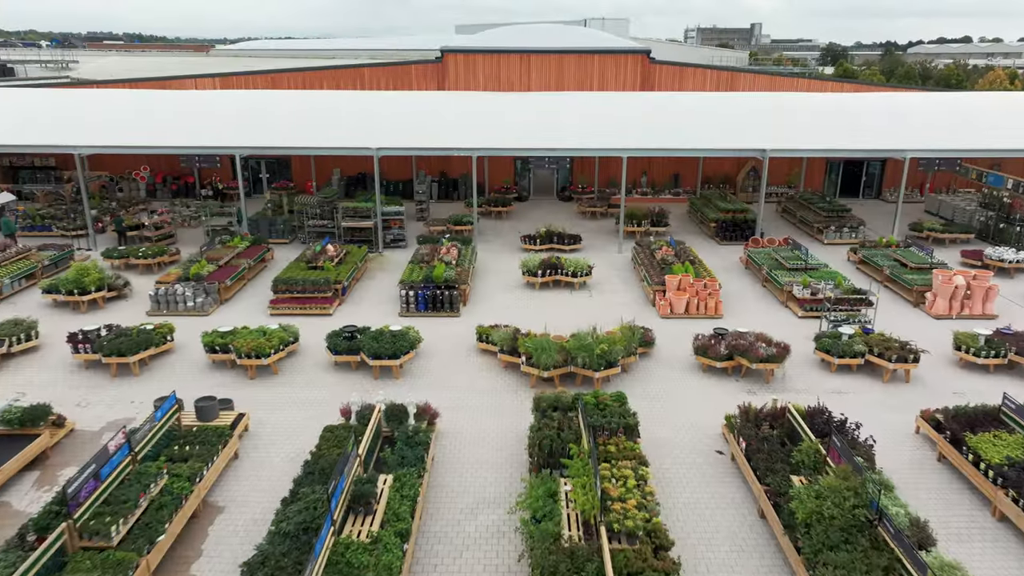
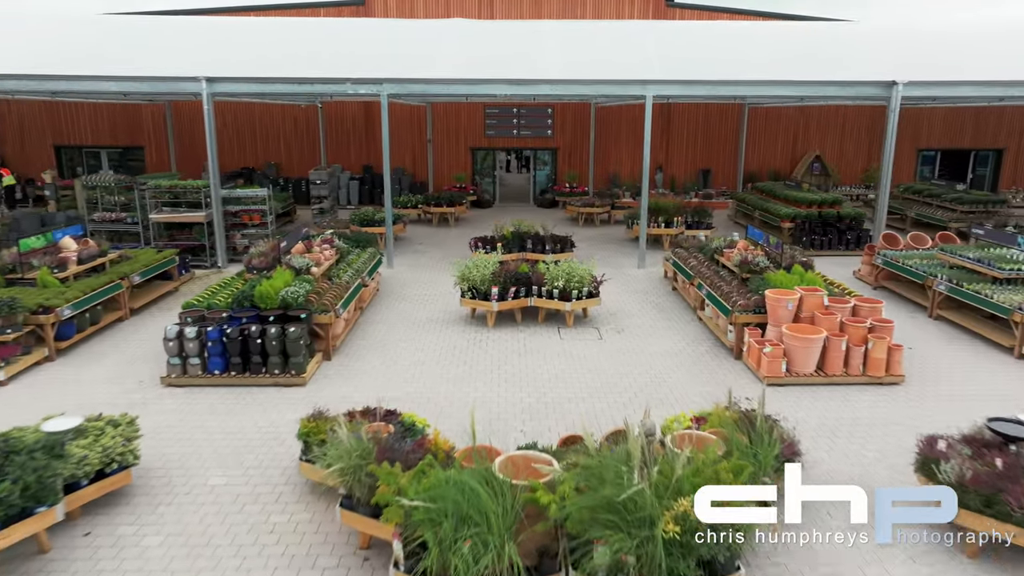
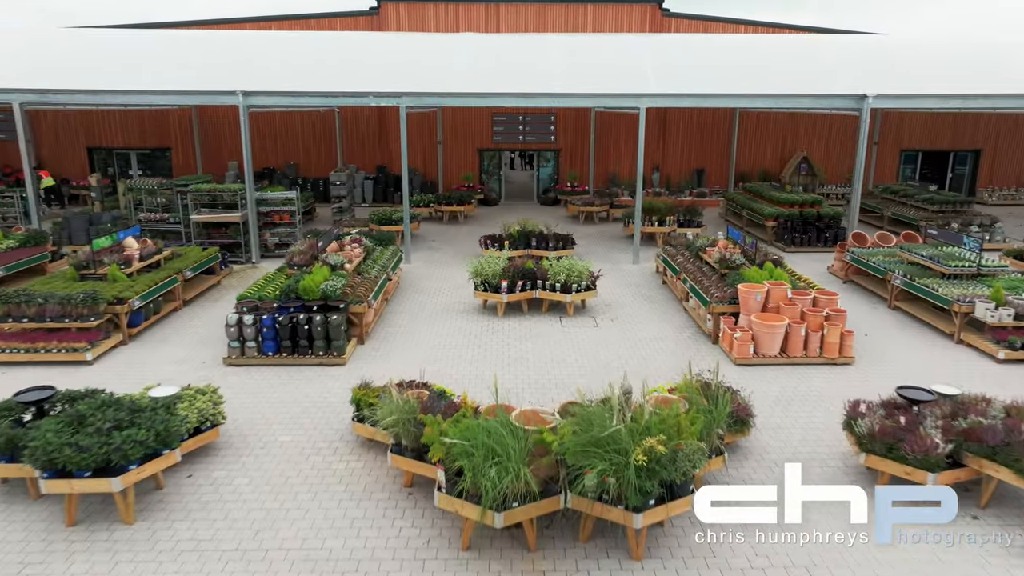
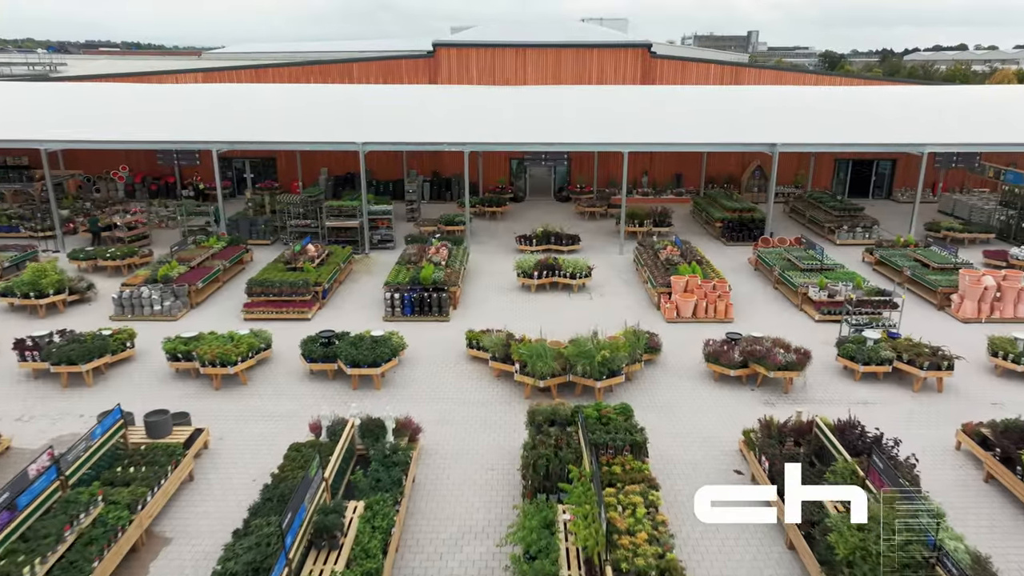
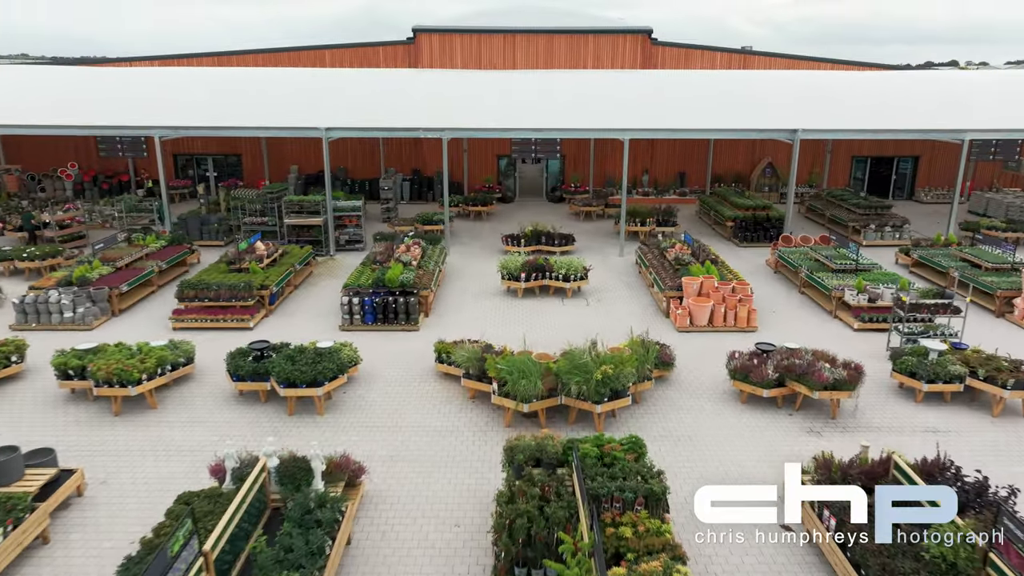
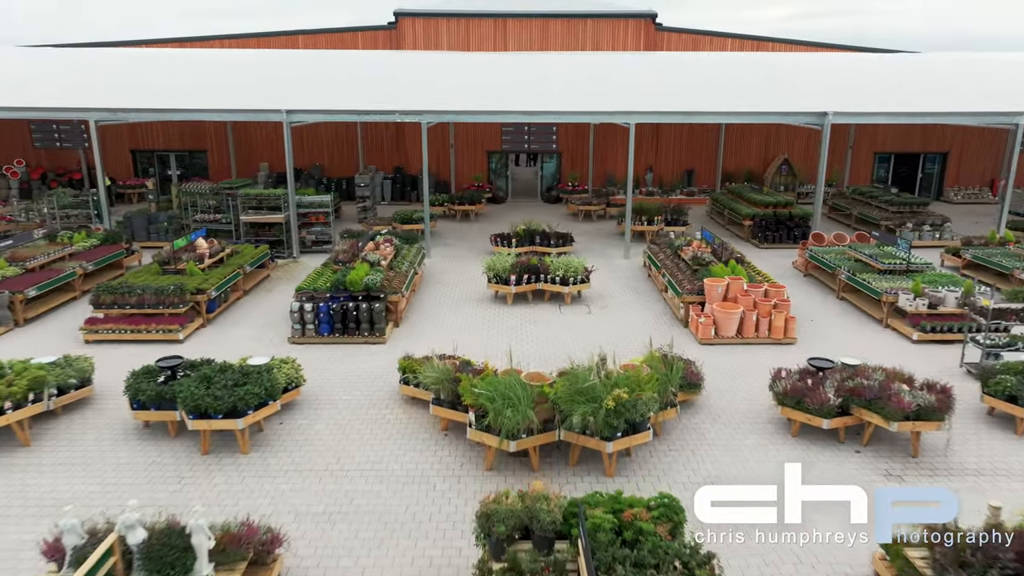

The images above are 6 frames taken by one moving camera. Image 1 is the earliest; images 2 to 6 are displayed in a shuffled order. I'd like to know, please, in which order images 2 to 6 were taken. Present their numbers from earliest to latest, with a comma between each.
4, 5, 6, 3, 2
